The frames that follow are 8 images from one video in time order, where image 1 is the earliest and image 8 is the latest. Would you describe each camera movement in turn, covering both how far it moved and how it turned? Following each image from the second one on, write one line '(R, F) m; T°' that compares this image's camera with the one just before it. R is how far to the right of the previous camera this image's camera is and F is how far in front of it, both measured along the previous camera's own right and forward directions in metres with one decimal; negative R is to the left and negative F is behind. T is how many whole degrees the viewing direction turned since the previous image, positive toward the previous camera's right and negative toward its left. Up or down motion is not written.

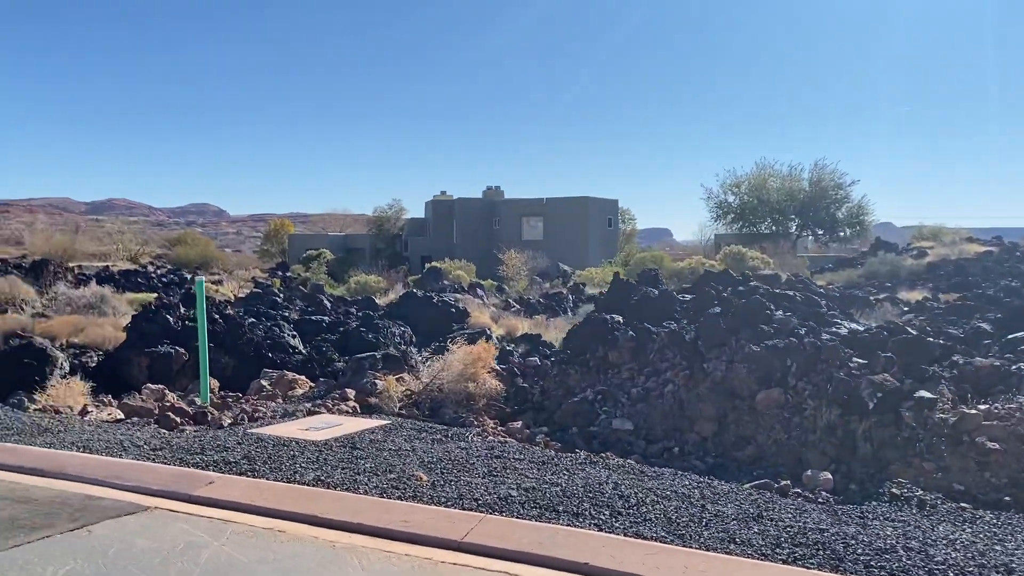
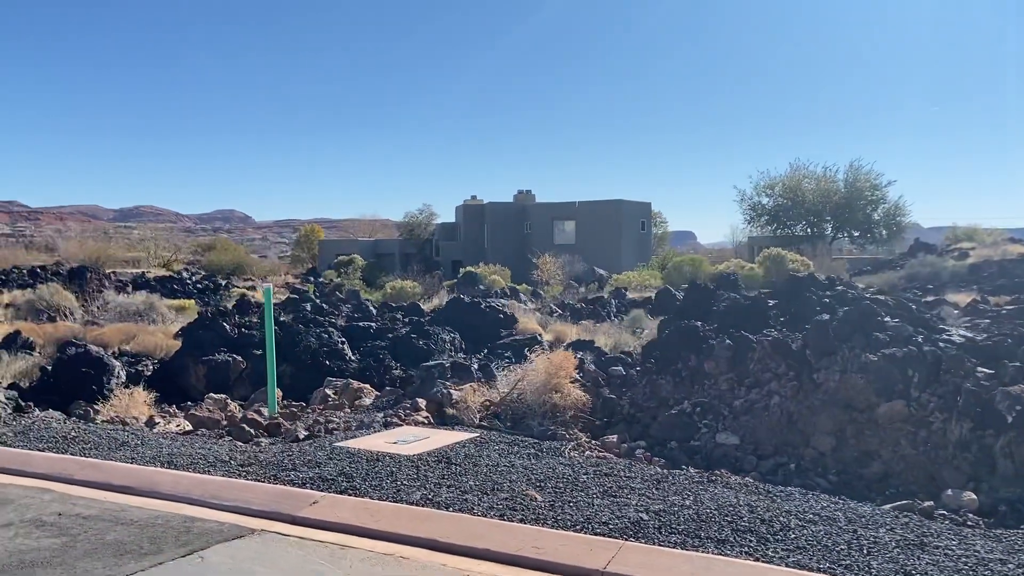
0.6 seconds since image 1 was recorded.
(-0.8, +0.5) m; -2°
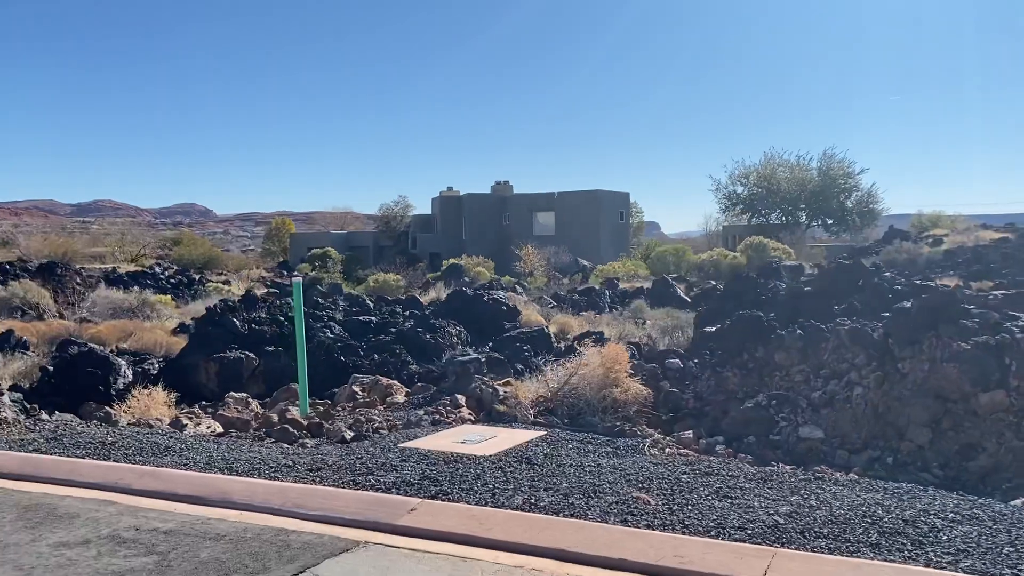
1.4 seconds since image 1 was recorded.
(-1.2, +0.5) m; +2°
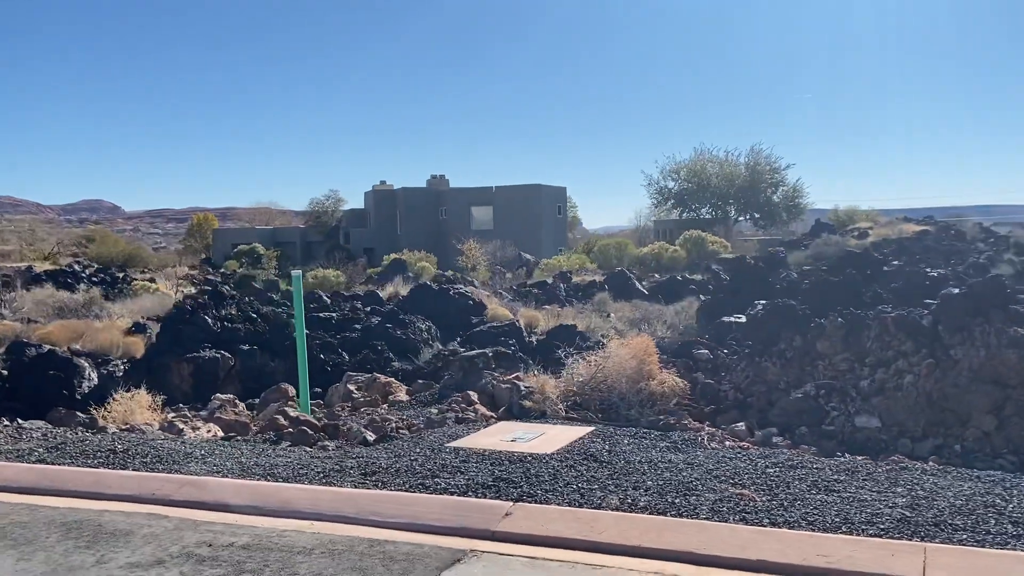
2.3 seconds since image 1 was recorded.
(-1.4, +0.5) m; +5°
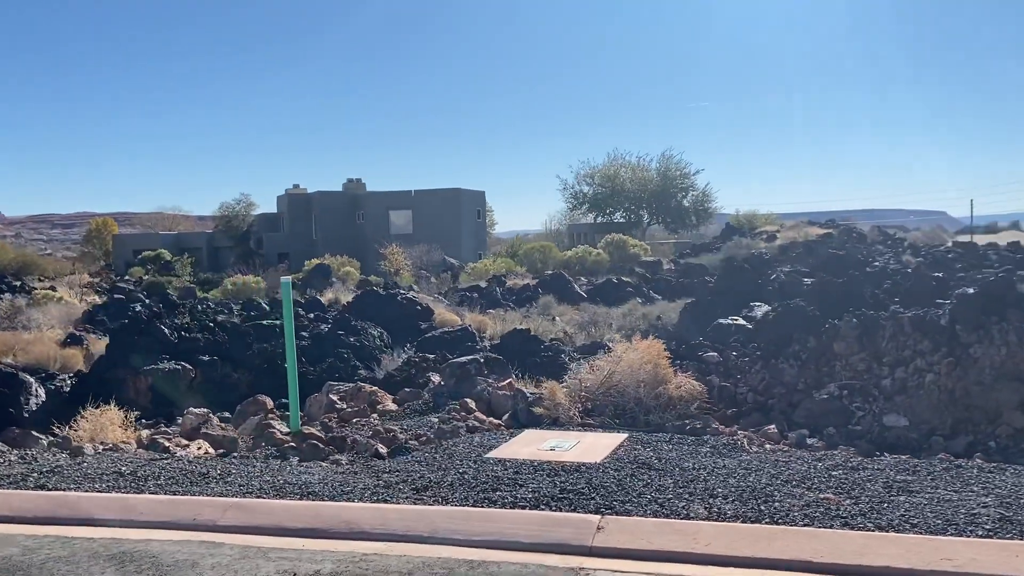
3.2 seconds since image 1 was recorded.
(-1.4, +0.4) m; +6°
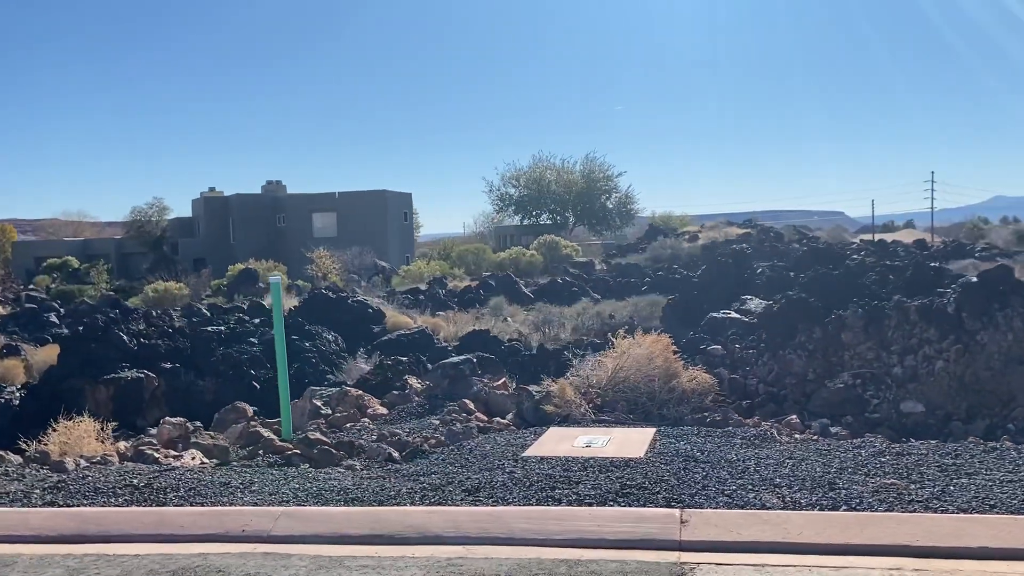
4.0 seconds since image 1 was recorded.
(-1.2, +0.3) m; +5°
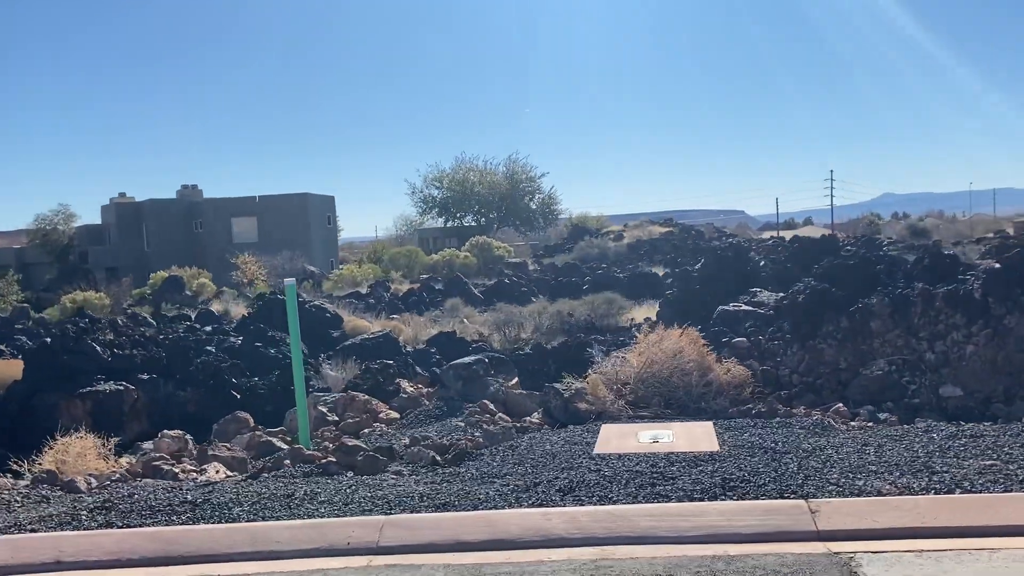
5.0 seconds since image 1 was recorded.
(-1.5, +0.3) m; +6°
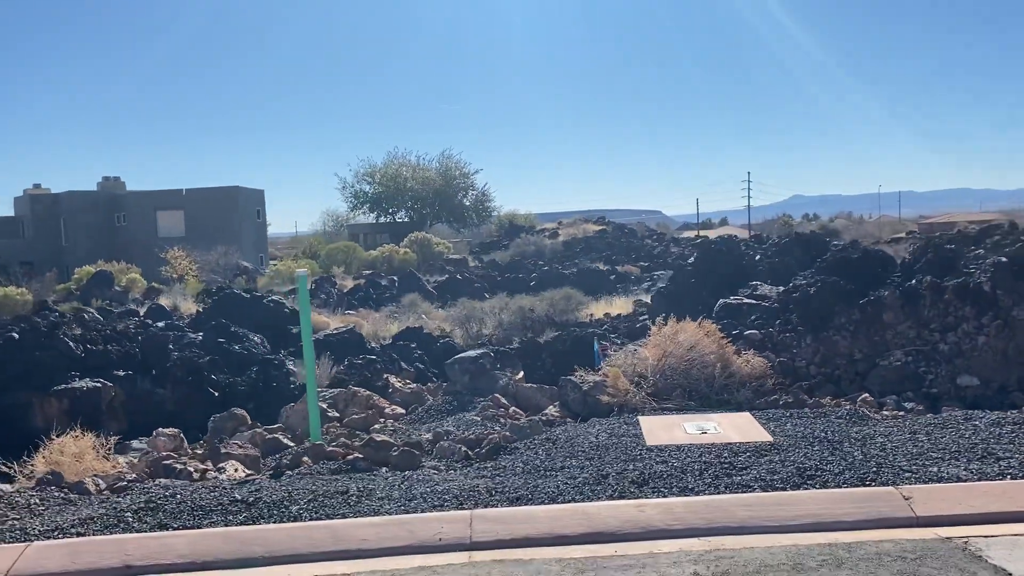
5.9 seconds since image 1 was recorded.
(-1.2, +0.2) m; +5°
